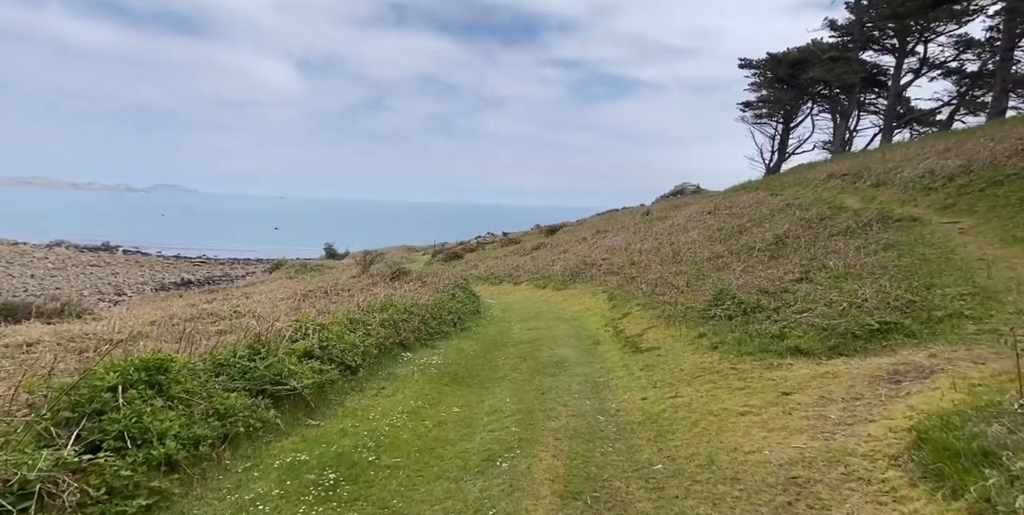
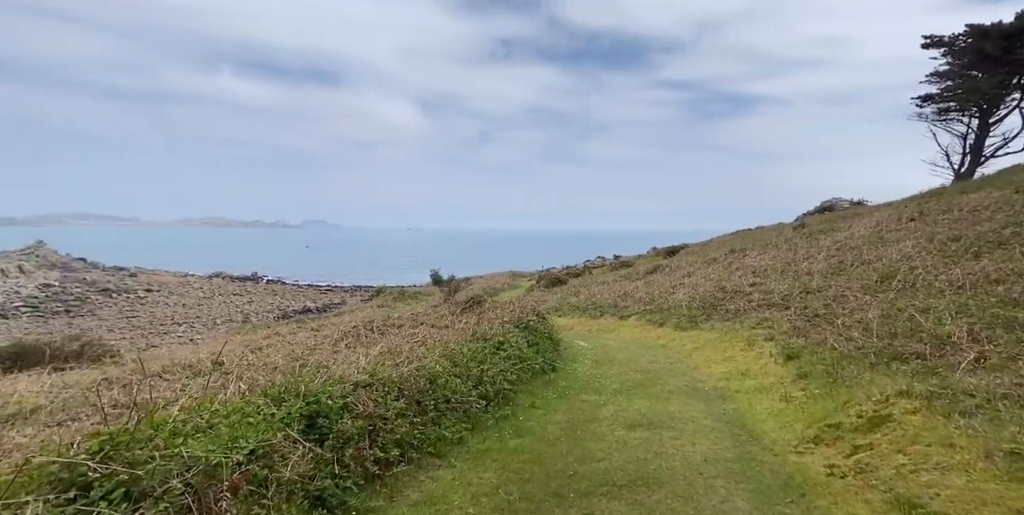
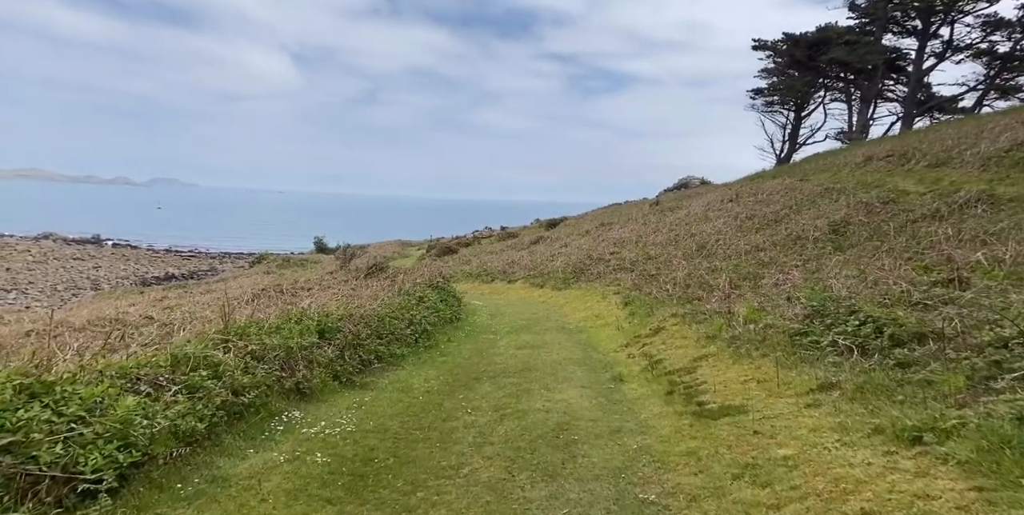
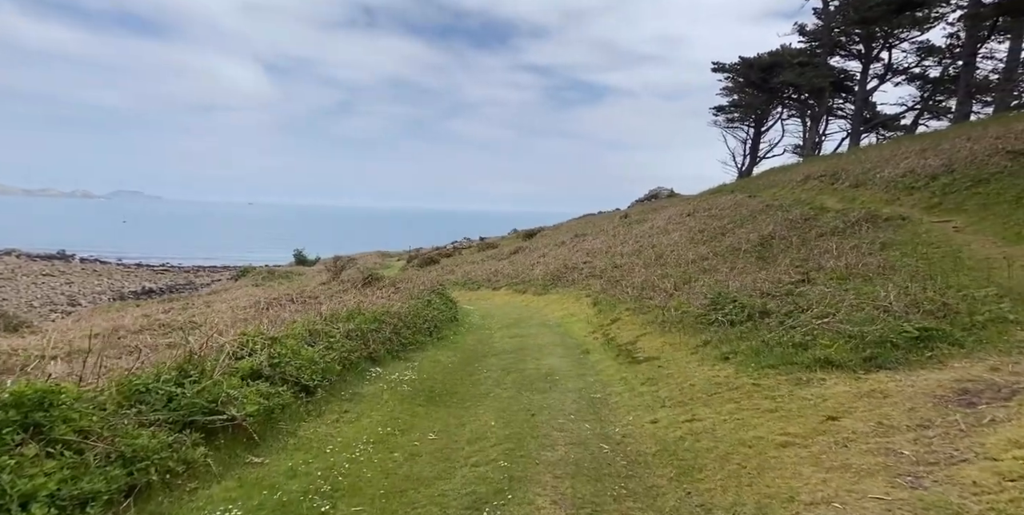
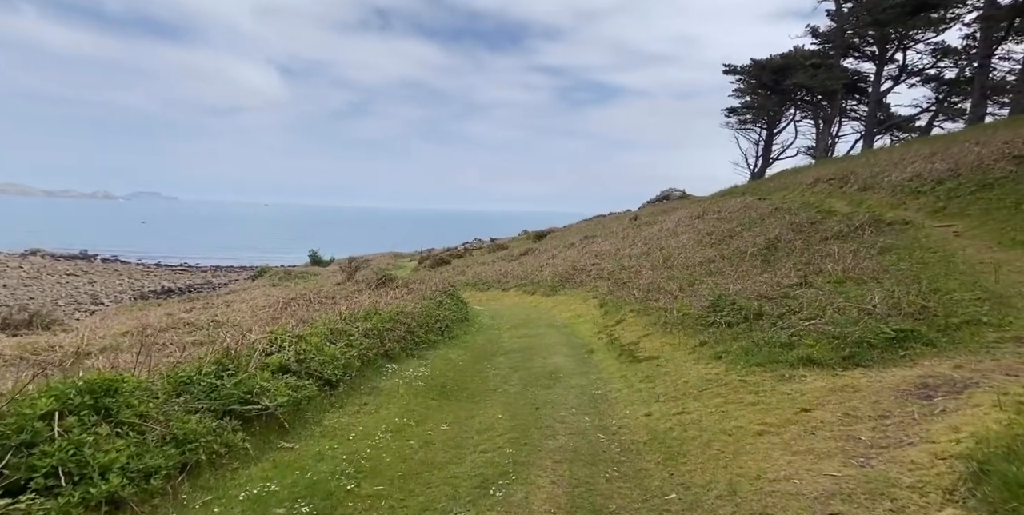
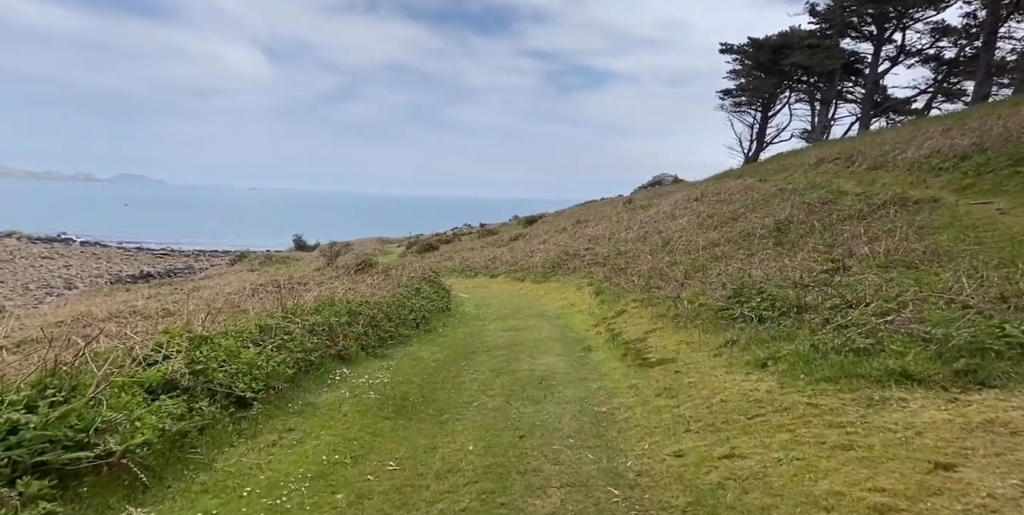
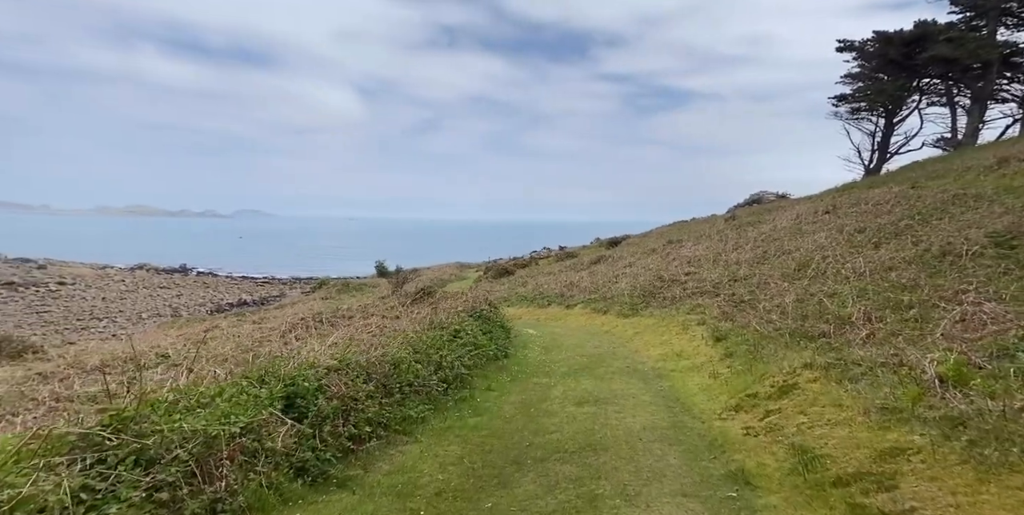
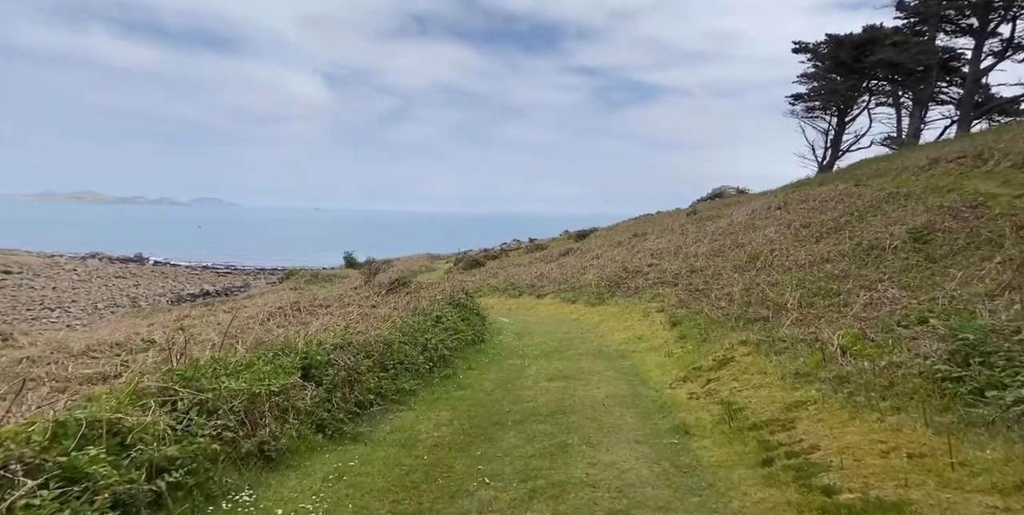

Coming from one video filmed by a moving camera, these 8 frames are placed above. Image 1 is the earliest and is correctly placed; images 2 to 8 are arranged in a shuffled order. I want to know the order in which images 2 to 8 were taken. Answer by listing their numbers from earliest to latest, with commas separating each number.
5, 4, 6, 3, 8, 7, 2
